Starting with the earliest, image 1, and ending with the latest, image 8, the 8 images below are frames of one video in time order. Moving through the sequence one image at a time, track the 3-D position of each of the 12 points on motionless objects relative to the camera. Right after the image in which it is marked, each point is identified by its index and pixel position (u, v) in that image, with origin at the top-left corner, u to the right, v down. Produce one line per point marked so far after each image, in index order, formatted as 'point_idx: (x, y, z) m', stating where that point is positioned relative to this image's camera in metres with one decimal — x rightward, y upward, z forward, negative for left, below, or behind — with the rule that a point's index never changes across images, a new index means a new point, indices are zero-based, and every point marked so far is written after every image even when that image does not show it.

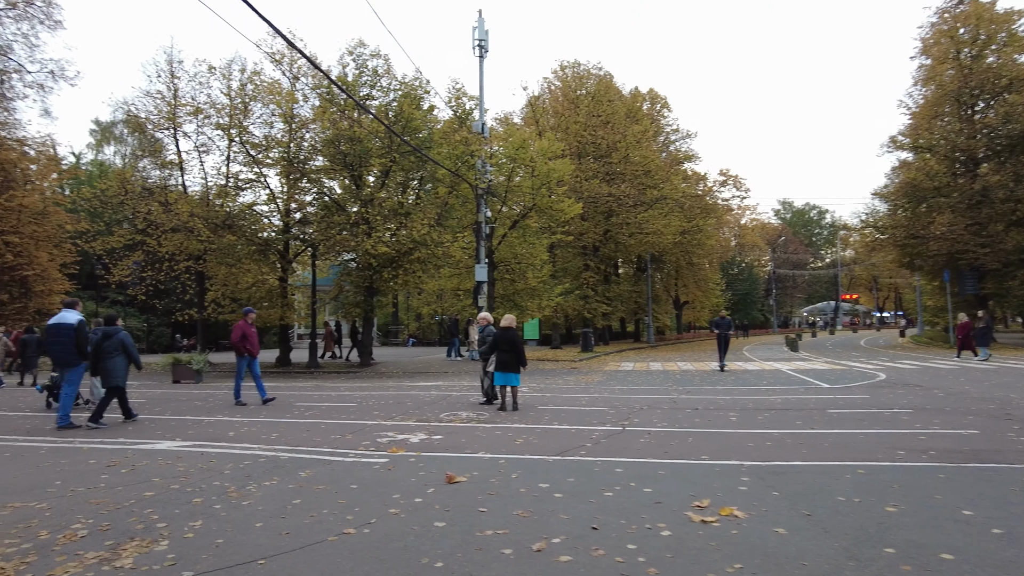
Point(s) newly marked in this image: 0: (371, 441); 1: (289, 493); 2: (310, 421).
0: (-1.7, -1.9, +7.9) m
1: (-1.9, -1.7, +5.5) m
2: (-2.9, -1.9, +9.4) m
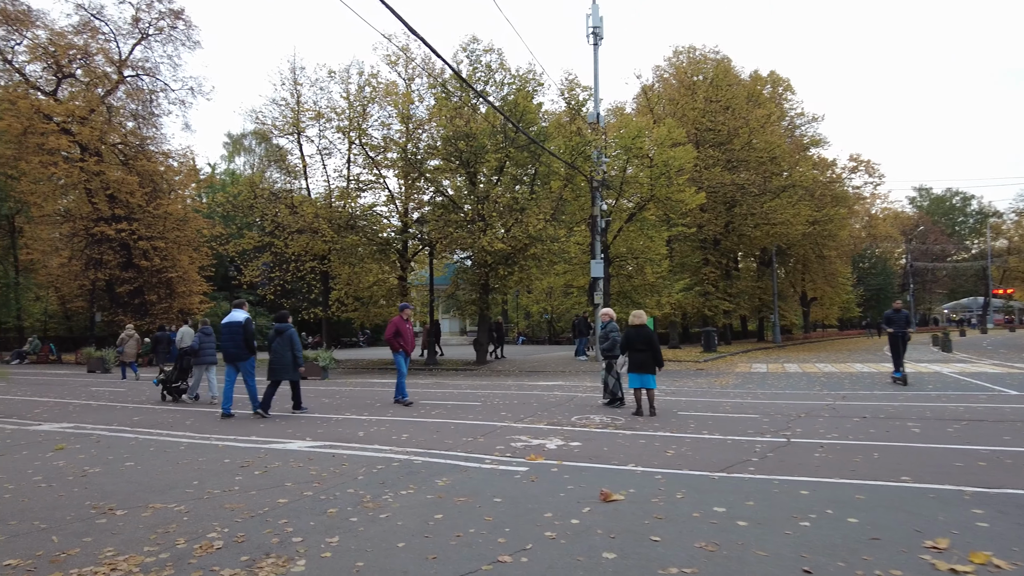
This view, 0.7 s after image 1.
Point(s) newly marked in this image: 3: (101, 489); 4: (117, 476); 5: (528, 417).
0: (-0.1, -1.8, +7.3) m
1: (-0.6, -1.7, +4.9) m
2: (-1.0, -1.8, +9.0) m
3: (-3.6, -1.7, +5.6) m
4: (-3.7, -1.8, +6.1) m
5: (+0.2, -1.9, +9.5) m
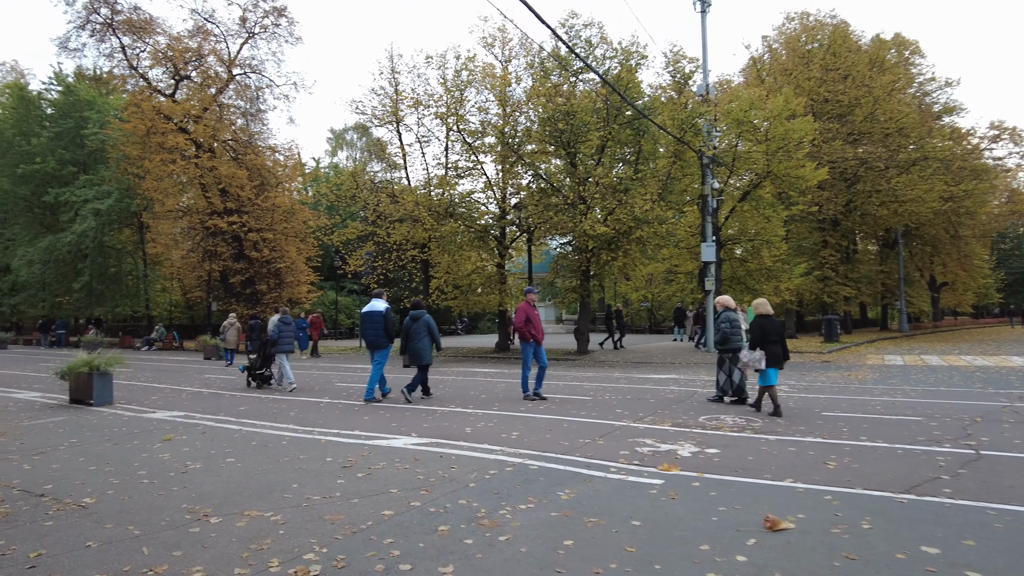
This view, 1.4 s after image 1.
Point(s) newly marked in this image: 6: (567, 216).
0: (+1.2, -1.6, +6.4) m
1: (+0.3, -1.5, +4.2) m
2: (+0.5, -1.6, +8.2) m
3: (-2.5, -1.6, +5.3) m
4: (-2.6, -1.7, +5.8) m
5: (+1.8, -1.7, +8.5) m
6: (+1.7, +2.2, +19.6) m
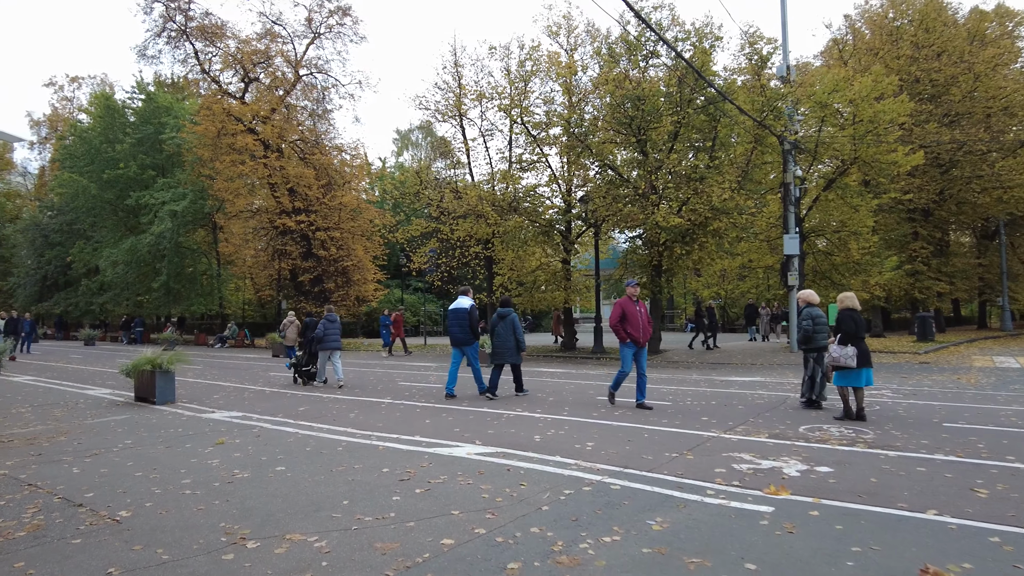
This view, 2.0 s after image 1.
0: (+1.8, -1.5, +5.6) m
1: (+0.7, -1.5, +3.4) m
2: (+1.3, -1.6, +7.4) m
3: (-2.0, -1.6, +4.7) m
4: (-2.0, -1.6, +5.3) m
5: (+2.6, -1.6, +7.6) m
6: (+3.6, +2.3, +18.6) m
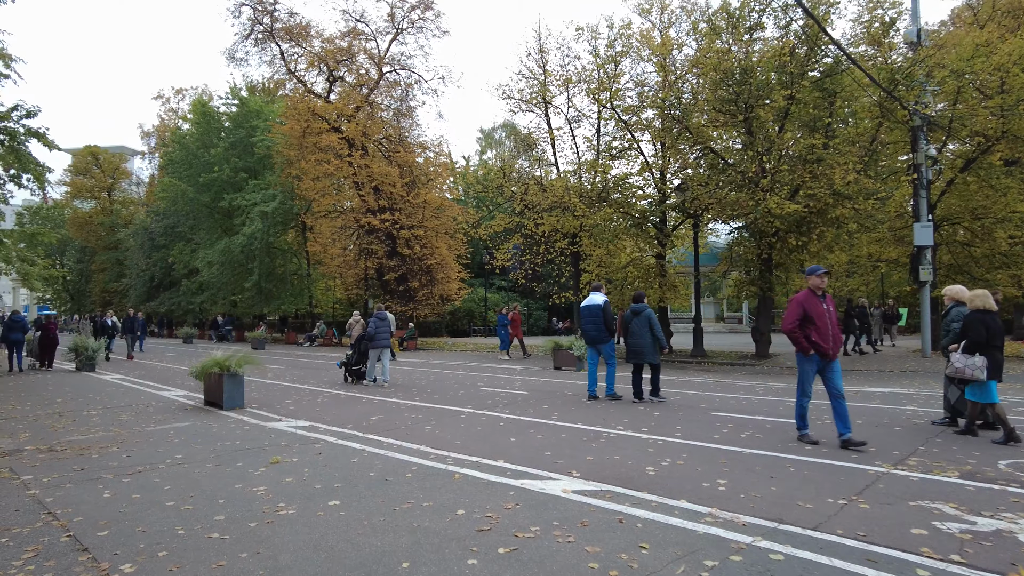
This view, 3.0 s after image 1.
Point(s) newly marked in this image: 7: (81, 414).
0: (+2.5, -1.5, +4.0) m
1: (+1.2, -1.4, +2.0) m
2: (+2.2, -1.5, +5.8) m
3: (-1.3, -1.5, +3.6) m
4: (-1.3, -1.5, +4.1) m
5: (+3.6, -1.5, +5.9) m
6: (+5.9, +2.4, +16.7) m
7: (-6.4, -1.9, +9.6) m
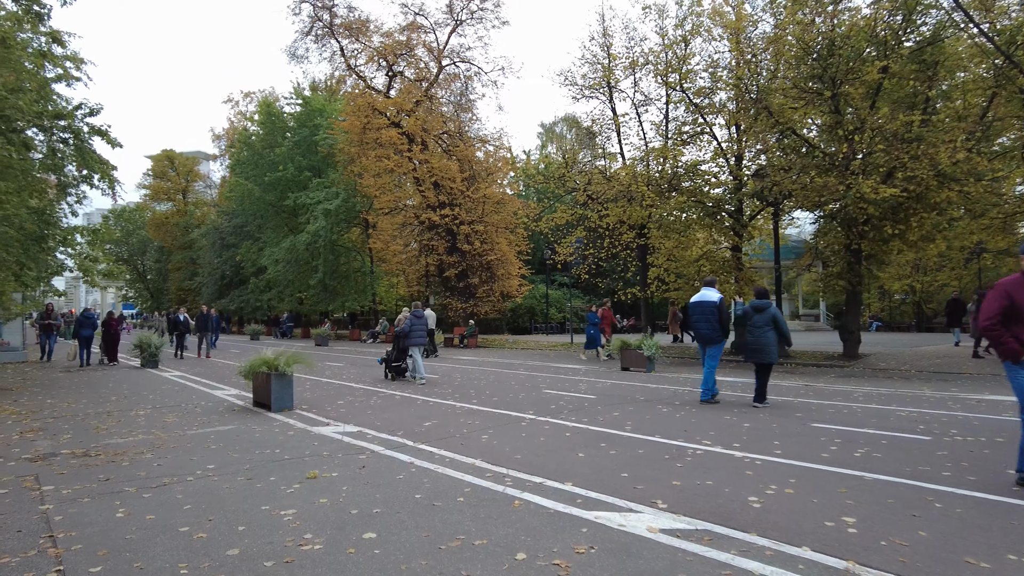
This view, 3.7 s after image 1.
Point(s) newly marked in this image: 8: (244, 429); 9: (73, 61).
0: (+2.9, -1.4, +2.8) m
1: (+1.3, -1.3, +0.9) m
2: (+2.8, -1.4, +4.7) m
3: (-1.0, -1.5, +2.8) m
4: (-0.9, -1.5, +3.3) m
5: (+4.1, -1.4, +4.6) m
6: (+7.4, +2.5, +15.2) m
7: (-5.4, -1.8, +9.3) m
8: (-3.4, -1.8, +8.2) m
9: (-13.4, +6.9, +19.9) m
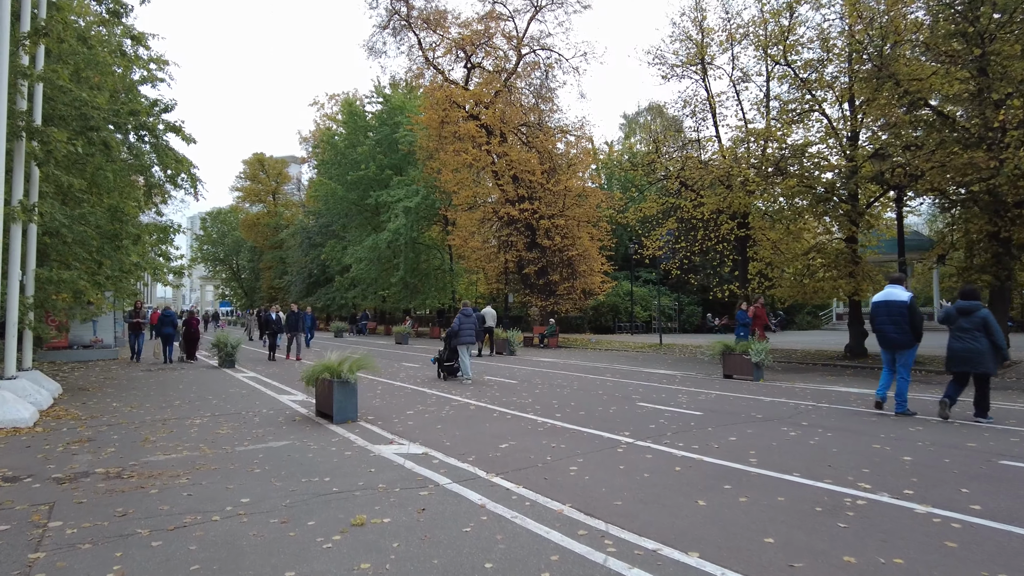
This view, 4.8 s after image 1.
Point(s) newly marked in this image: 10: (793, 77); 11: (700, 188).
0: (+3.2, -1.4, +1.2) m
1: (+1.4, -1.3, -0.5) m
2: (+3.3, -1.4, +3.1) m
3: (-0.7, -1.5, +1.7) m
4: (-0.5, -1.5, +2.2) m
5: (+4.6, -1.4, +2.8) m
6: (+9.2, +2.6, +12.9) m
7: (-4.3, -1.8, +8.6) m
8: (-2.4, -1.7, +7.2) m
9: (-10.9, +6.9, +20.0) m
10: (+7.5, +5.6, +17.4) m
11: (+5.6, +3.0, +19.7) m
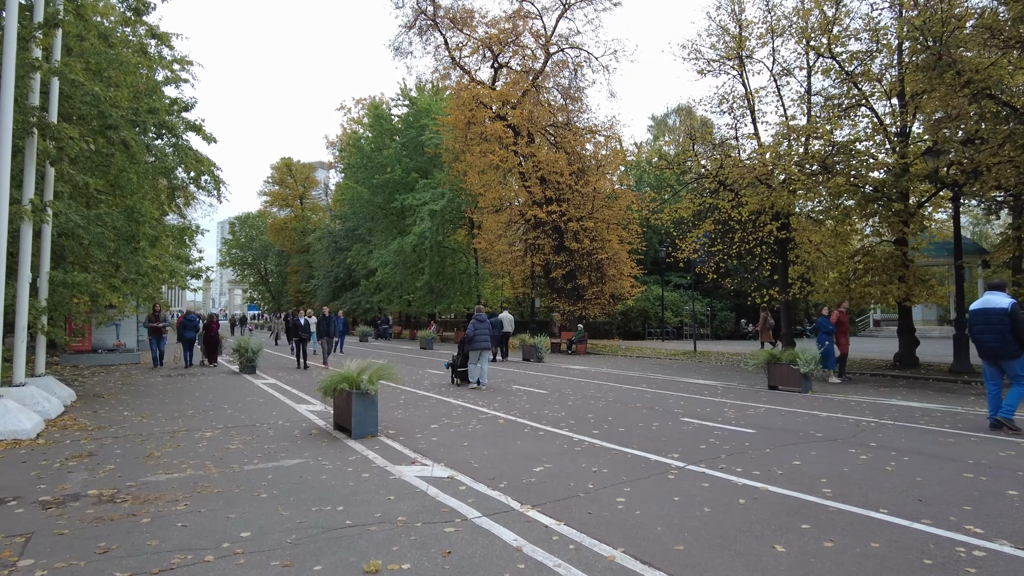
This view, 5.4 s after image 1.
0: (+3.3, -1.4, +0.3) m
1: (+1.4, -1.3, -1.3) m
2: (+3.5, -1.4, +2.2) m
3: (-0.5, -1.5, +1.0) m
4: (-0.4, -1.5, +1.5) m
5: (+4.8, -1.4, +1.9) m
6: (+9.7, +2.5, +11.8) m
7: (-3.9, -1.8, +8.0) m
8: (-2.0, -1.8, +6.6) m
9: (-10.0, +6.8, +19.8) m
10: (+8.2, +5.5, +16.4) m
11: (+6.5, +2.9, +18.8) m
